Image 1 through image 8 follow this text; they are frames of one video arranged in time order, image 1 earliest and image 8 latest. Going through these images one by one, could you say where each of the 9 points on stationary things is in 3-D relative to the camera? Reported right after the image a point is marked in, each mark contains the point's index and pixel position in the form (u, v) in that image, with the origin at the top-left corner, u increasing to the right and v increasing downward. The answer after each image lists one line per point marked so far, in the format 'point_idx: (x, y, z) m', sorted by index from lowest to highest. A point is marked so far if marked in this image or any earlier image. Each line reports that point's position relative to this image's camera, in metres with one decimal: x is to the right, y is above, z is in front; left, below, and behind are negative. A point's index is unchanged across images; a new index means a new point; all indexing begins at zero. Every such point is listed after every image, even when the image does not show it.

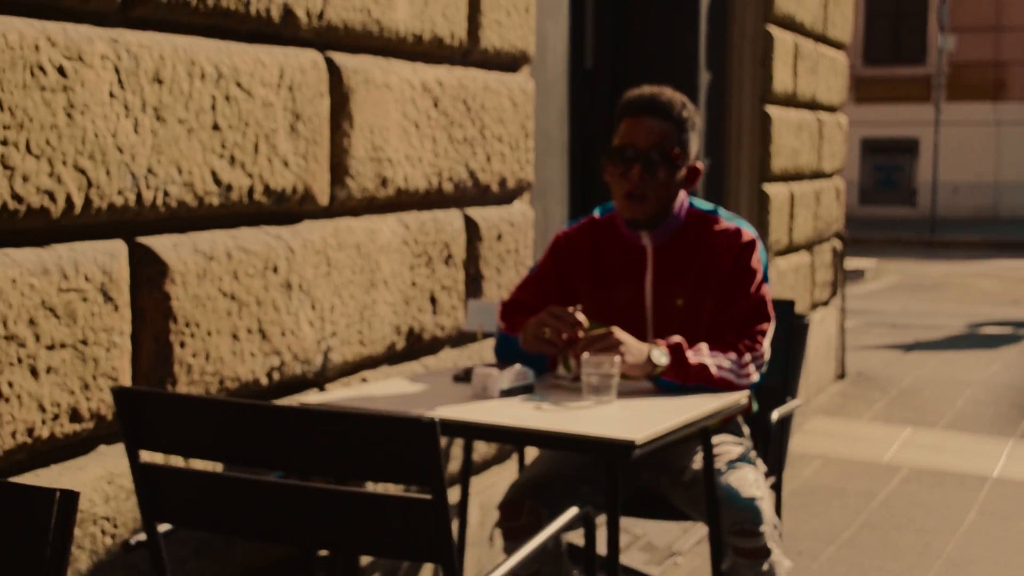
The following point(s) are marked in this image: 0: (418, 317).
0: (-0.3, -0.1, +4.0) m
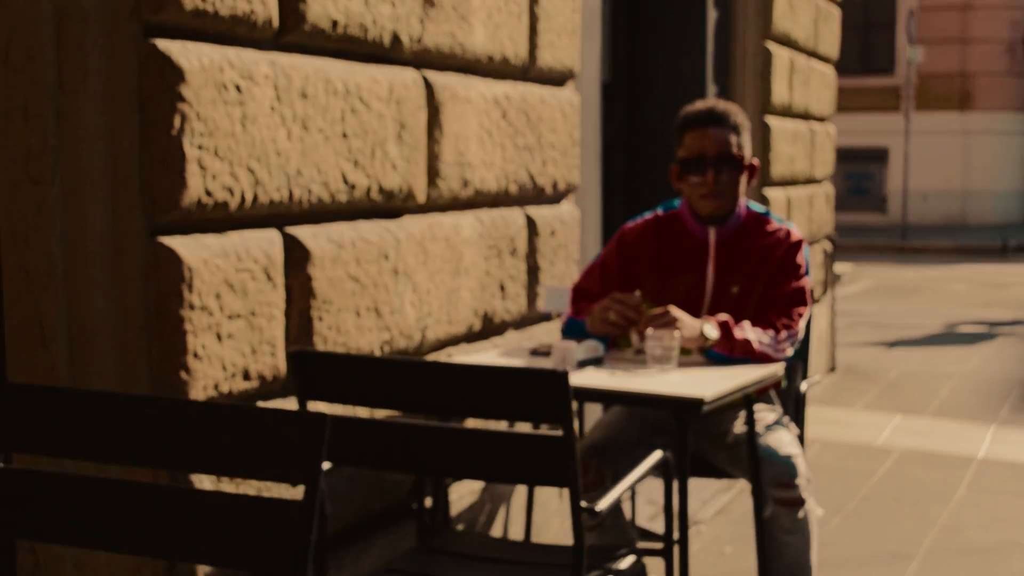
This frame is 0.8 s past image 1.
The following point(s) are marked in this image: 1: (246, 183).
0: (-0.1, 0.0, +4.6) m
1: (-0.6, +0.2, +3.3) m
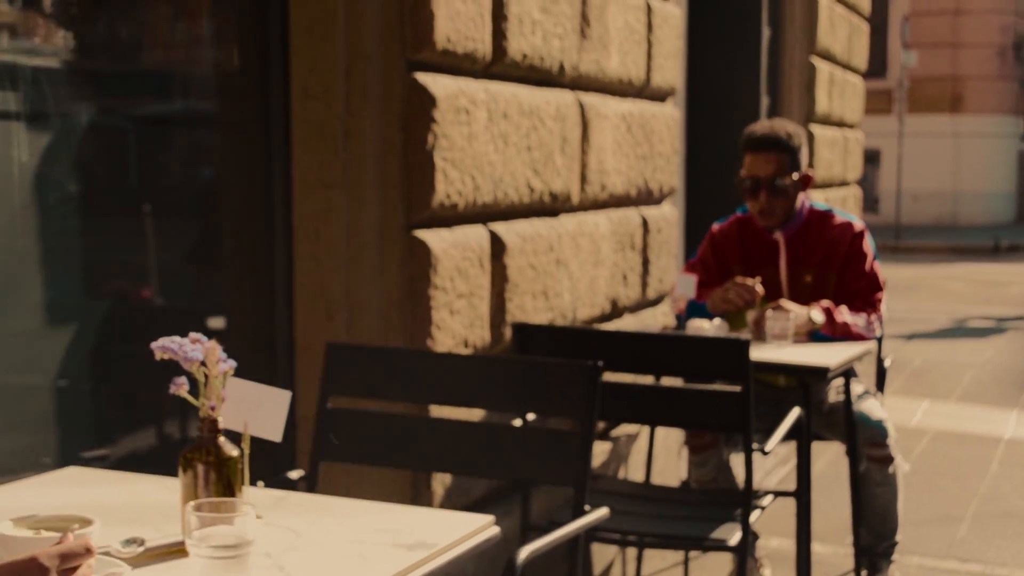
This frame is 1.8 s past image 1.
0: (+0.4, 0.0, +5.4) m
1: (-0.1, +0.3, +4.1) m
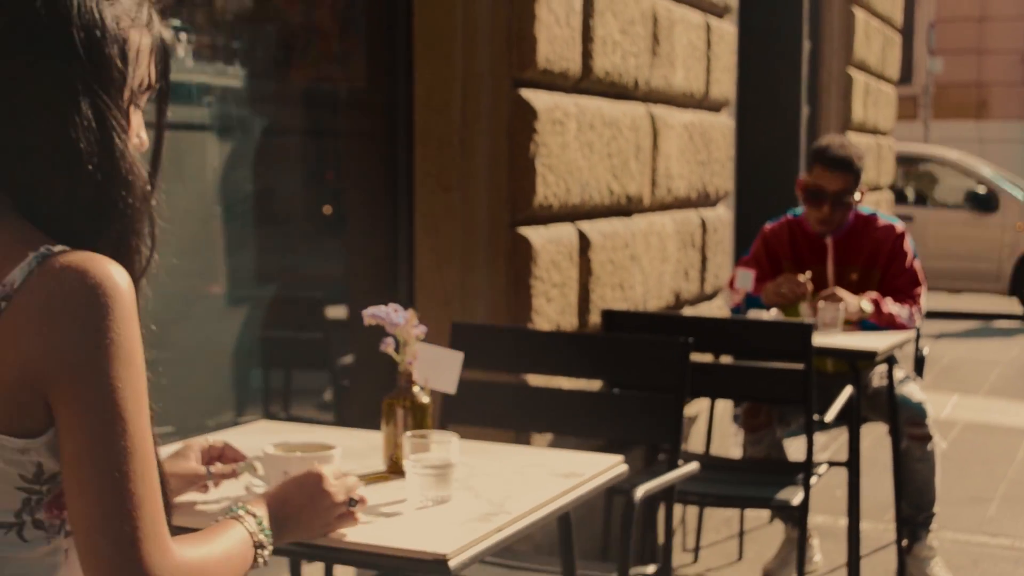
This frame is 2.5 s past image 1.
0: (+0.7, 0.0, +5.9) m
1: (+0.2, +0.3, +4.6) m
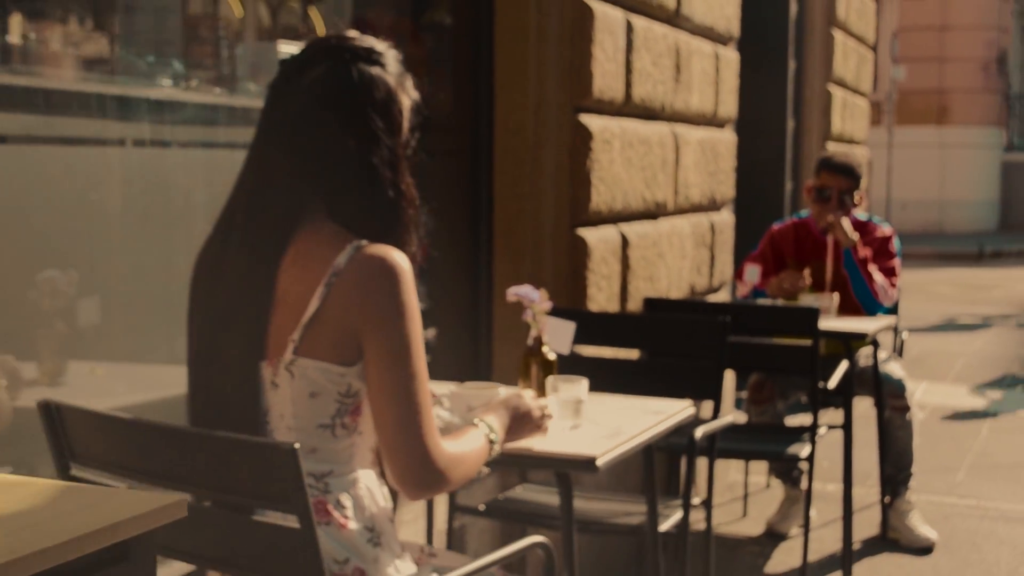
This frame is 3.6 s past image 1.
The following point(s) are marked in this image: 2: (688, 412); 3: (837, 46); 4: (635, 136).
0: (+0.8, 0.0, +6.9) m
1: (+0.4, +0.3, +5.5) m
2: (+0.4, -0.3, +3.7) m
3: (+2.3, +1.7, +10.6) m
4: (+0.5, +0.6, +5.8) m
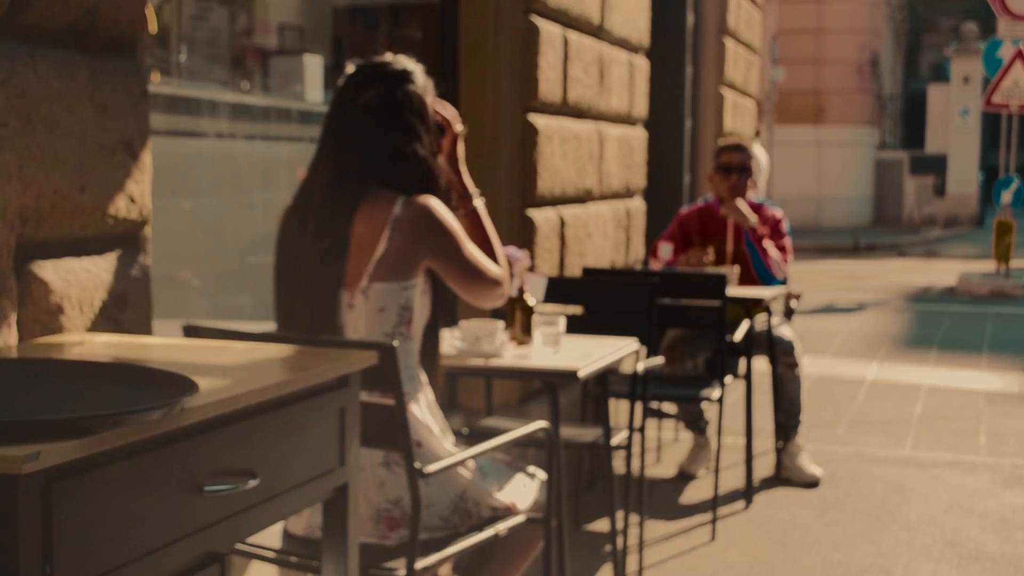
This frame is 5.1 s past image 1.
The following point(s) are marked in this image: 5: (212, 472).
0: (+0.5, +0.2, +7.9) m
1: (+0.2, +0.5, +6.6) m
2: (+0.4, -0.2, +4.8) m
3: (+1.7, +1.9, +11.8) m
4: (+0.3, +0.7, +6.9) m
5: (-0.4, -0.3, +2.1) m
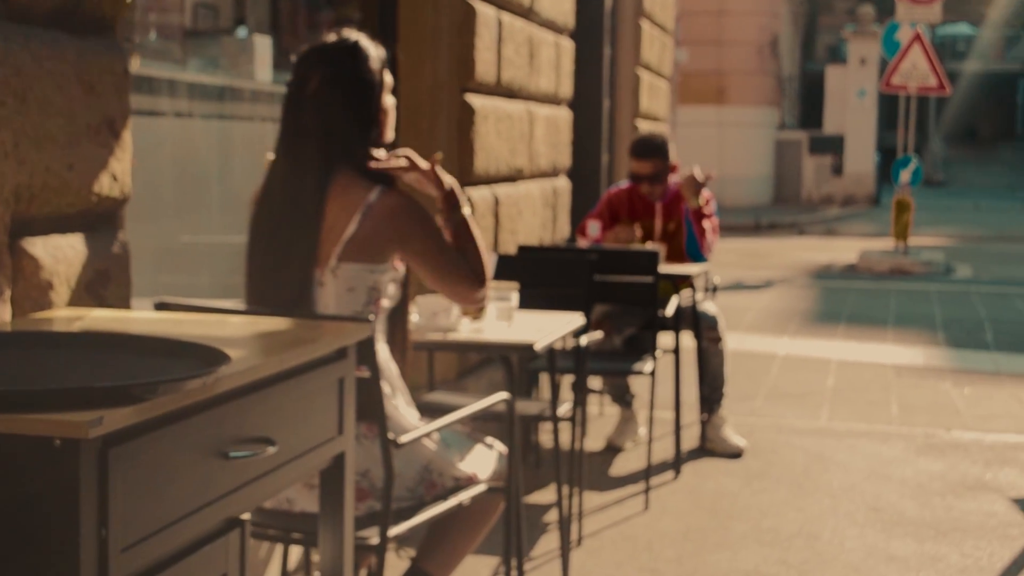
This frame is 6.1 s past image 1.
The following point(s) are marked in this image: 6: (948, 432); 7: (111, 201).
0: (+0.2, +0.3, +8.1) m
1: (-0.1, +0.6, +6.7) m
2: (+0.2, -0.1, +5.0) m
3: (+1.1, +2.0, +12.0) m
4: (0.0, +0.8, +7.0) m
5: (-0.4, -0.2, +2.2) m
6: (+2.5, -0.8, +8.7) m
7: (-0.9, +0.2, +3.2) m
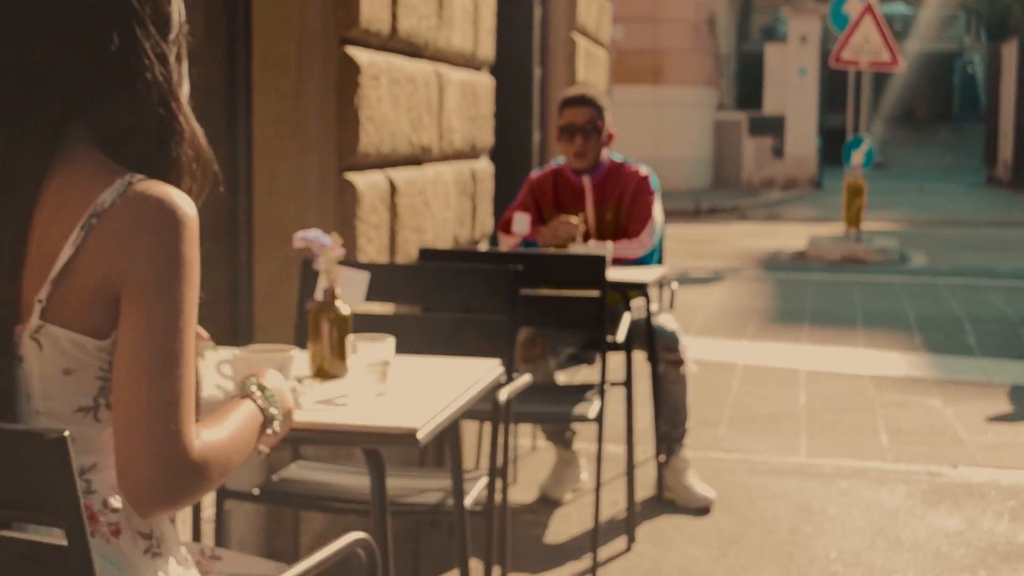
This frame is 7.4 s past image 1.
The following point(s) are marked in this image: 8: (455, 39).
0: (-0.2, +0.3, +6.4) m
1: (-0.5, +0.5, +5.0) m
2: (0.0, -0.2, +3.3) m
3: (+0.5, +2.0, +10.3) m
4: (-0.4, +0.8, +5.3) m
5: (-0.6, -0.3, +0.5) m
6: (+2.1, -0.9, +7.1) m
7: (-1.1, +0.1, +1.5) m
8: (-0.2, +1.0, +6.2) m
